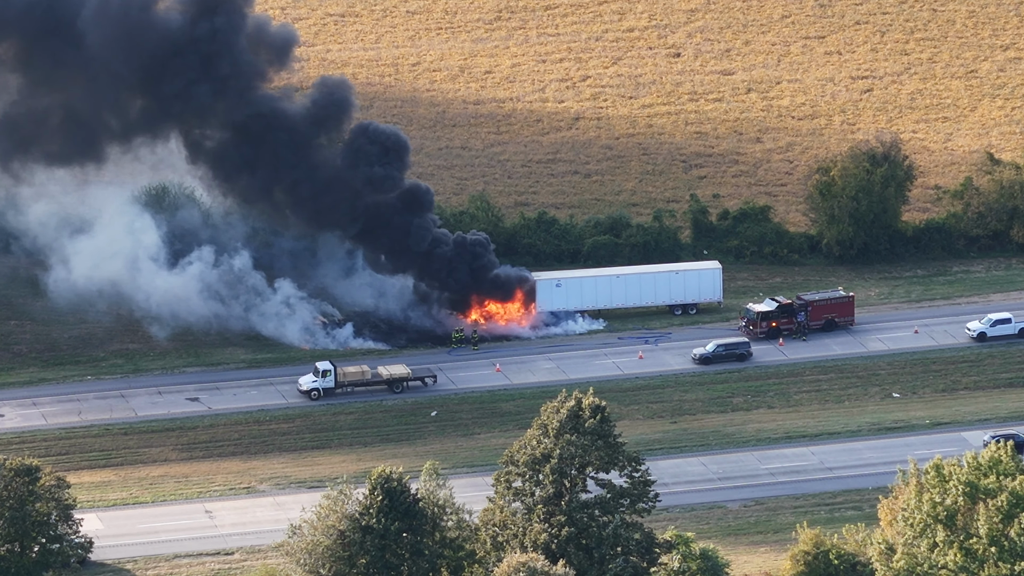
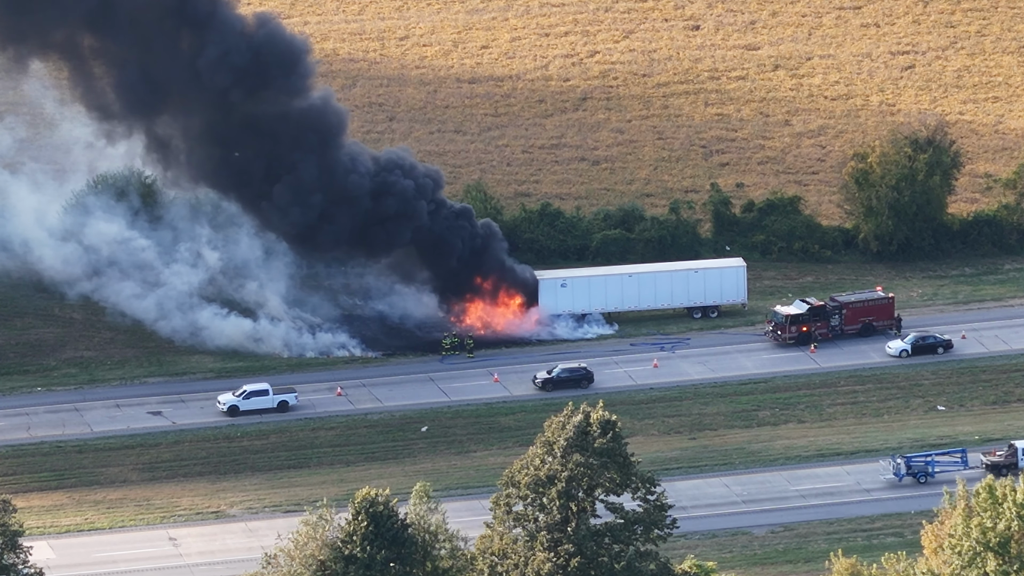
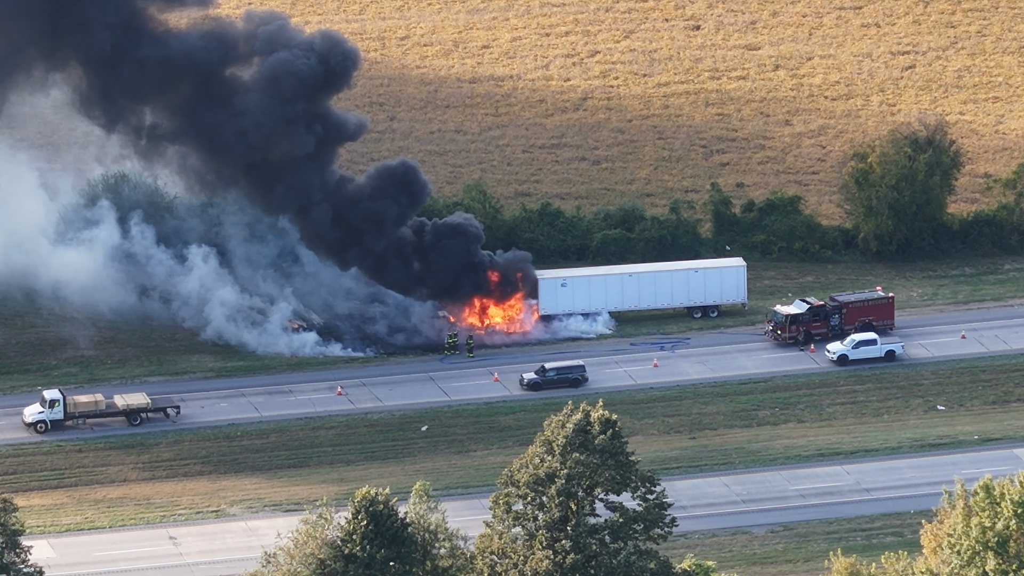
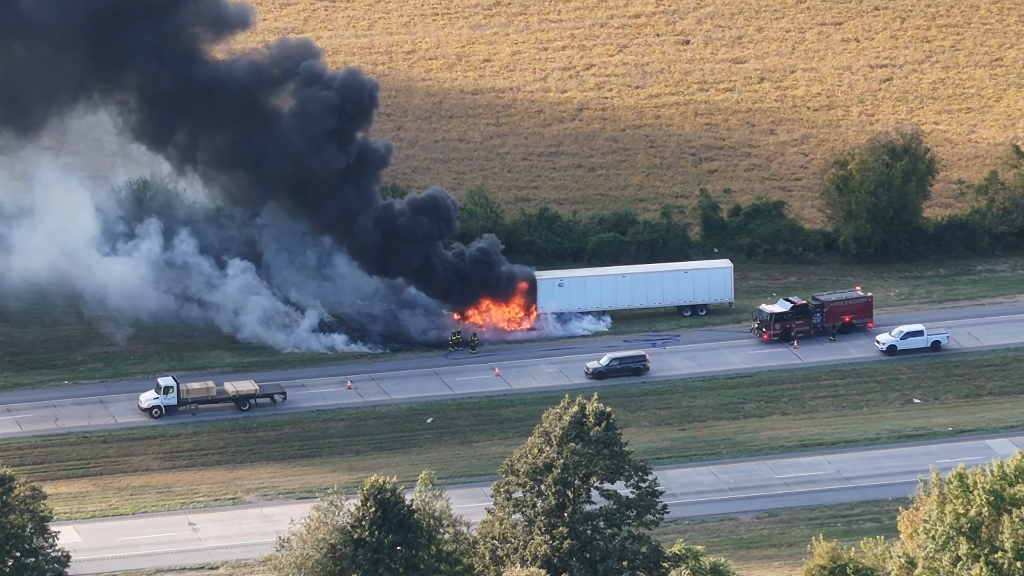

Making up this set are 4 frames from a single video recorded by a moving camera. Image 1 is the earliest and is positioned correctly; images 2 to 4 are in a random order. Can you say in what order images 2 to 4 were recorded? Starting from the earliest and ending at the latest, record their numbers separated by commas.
4, 3, 2
